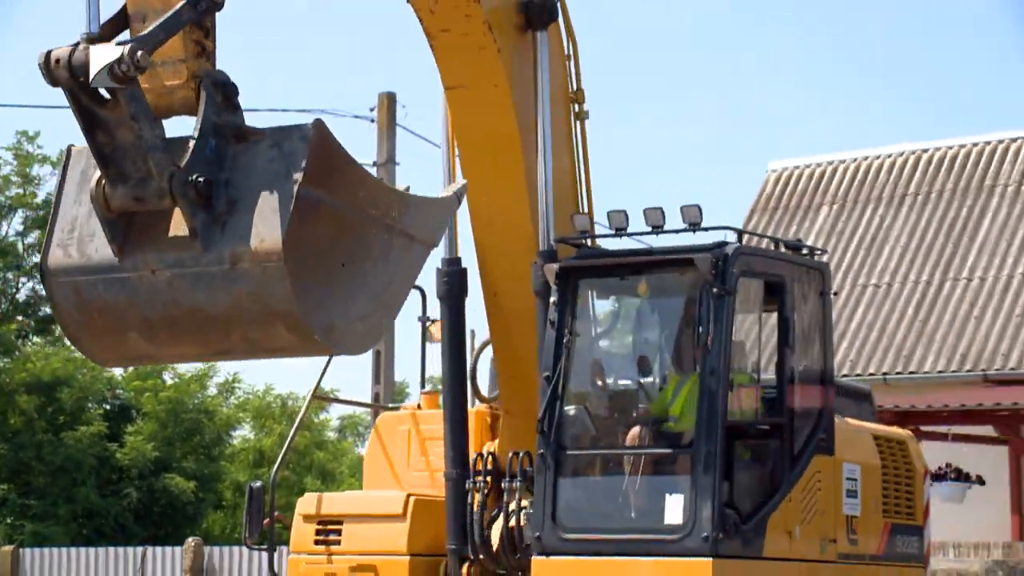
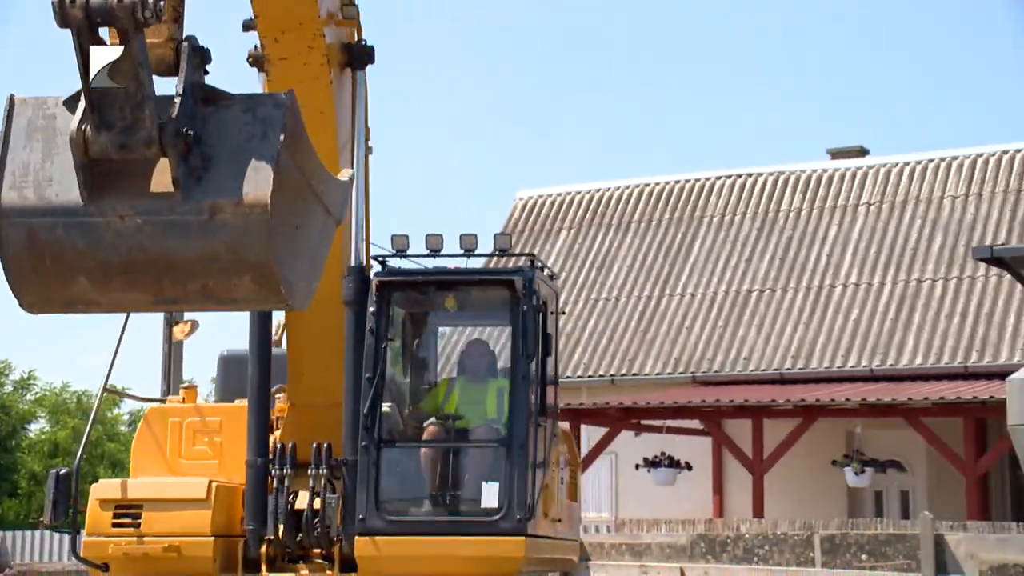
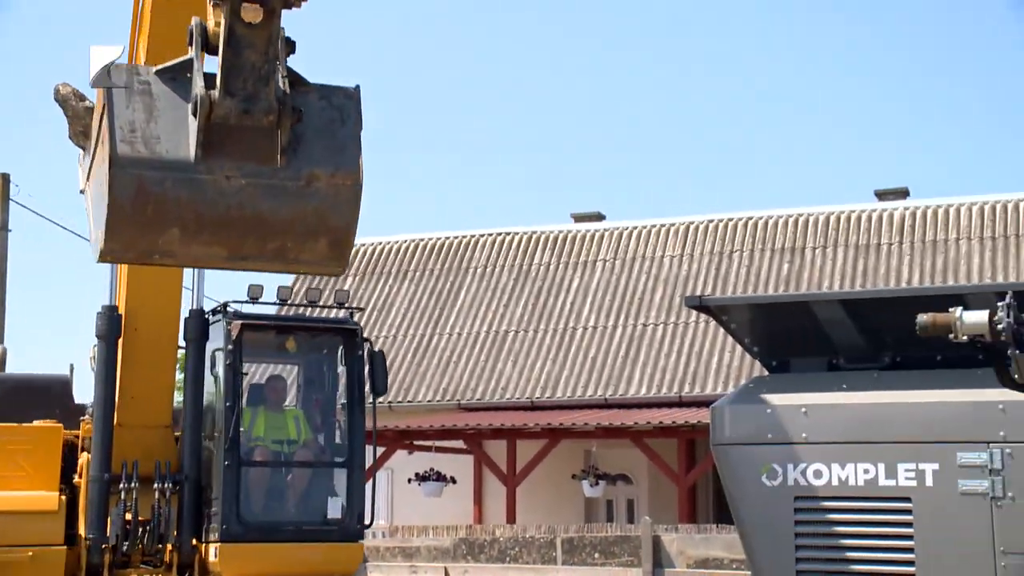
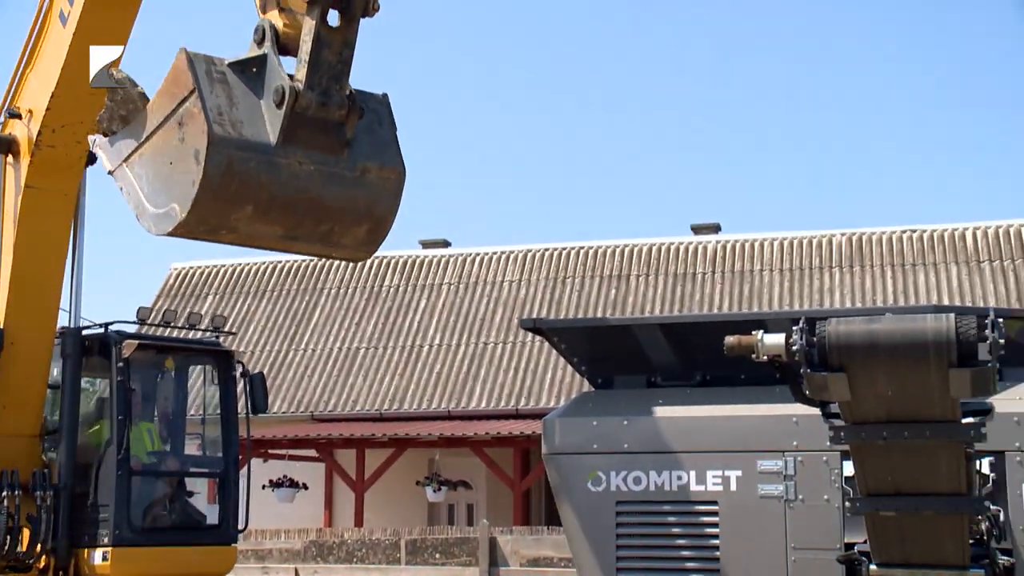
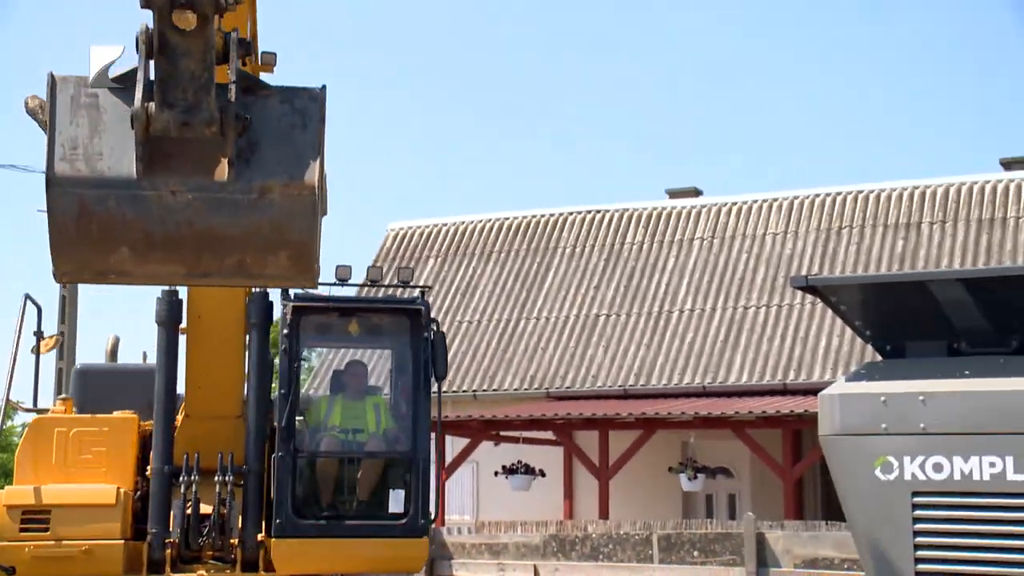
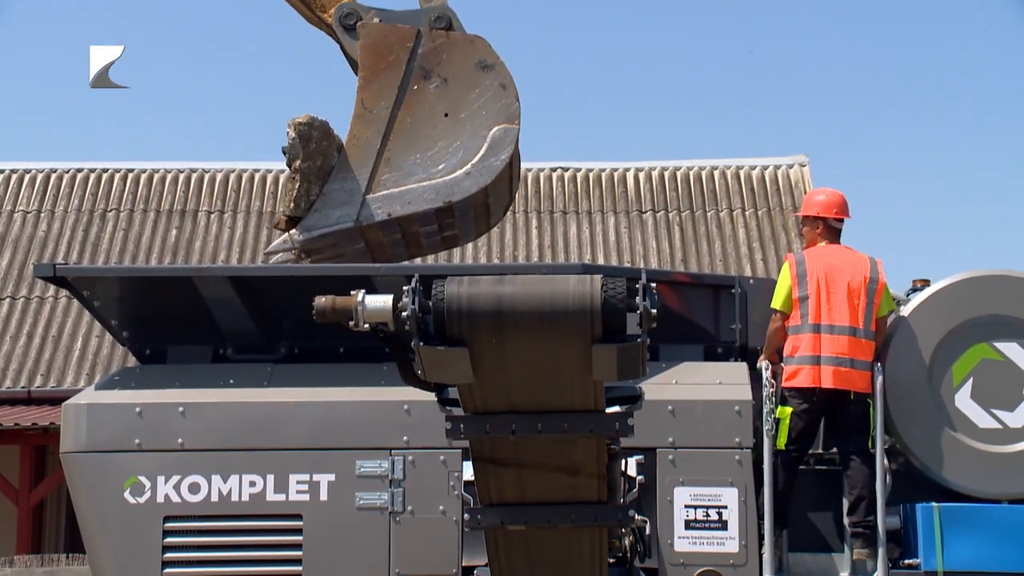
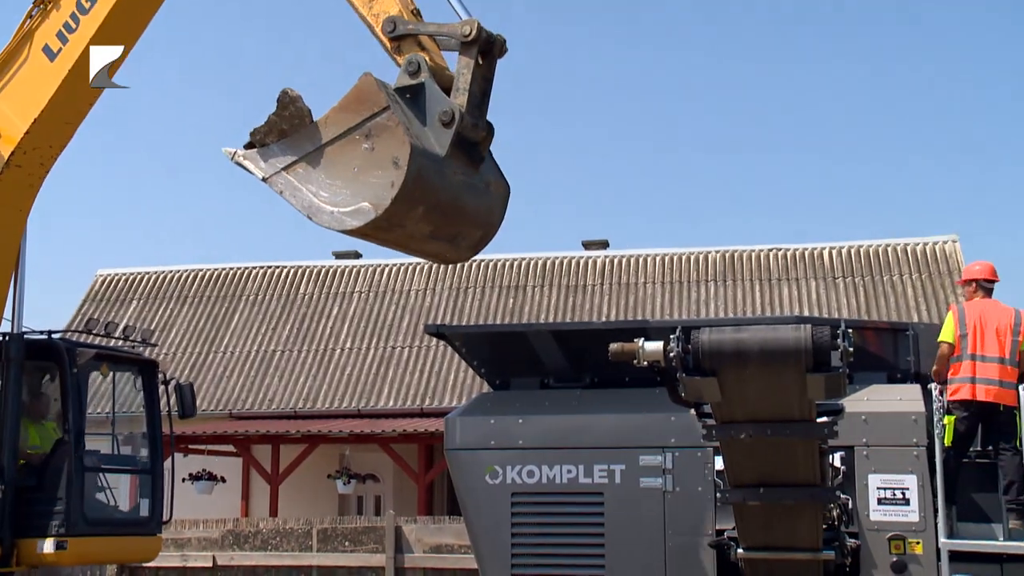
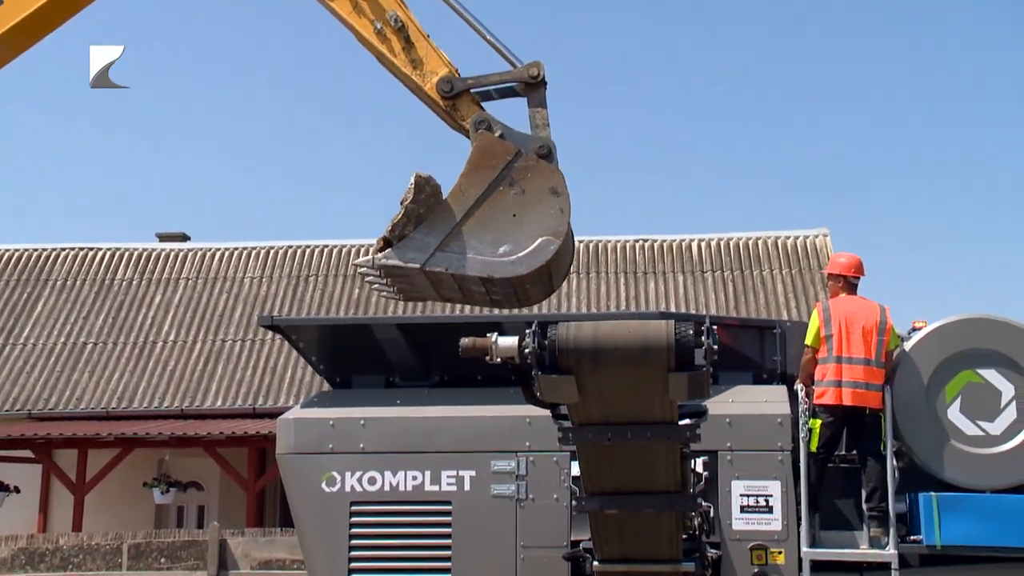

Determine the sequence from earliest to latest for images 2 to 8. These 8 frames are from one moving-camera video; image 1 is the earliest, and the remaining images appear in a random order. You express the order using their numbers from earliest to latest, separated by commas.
2, 5, 3, 4, 7, 8, 6
